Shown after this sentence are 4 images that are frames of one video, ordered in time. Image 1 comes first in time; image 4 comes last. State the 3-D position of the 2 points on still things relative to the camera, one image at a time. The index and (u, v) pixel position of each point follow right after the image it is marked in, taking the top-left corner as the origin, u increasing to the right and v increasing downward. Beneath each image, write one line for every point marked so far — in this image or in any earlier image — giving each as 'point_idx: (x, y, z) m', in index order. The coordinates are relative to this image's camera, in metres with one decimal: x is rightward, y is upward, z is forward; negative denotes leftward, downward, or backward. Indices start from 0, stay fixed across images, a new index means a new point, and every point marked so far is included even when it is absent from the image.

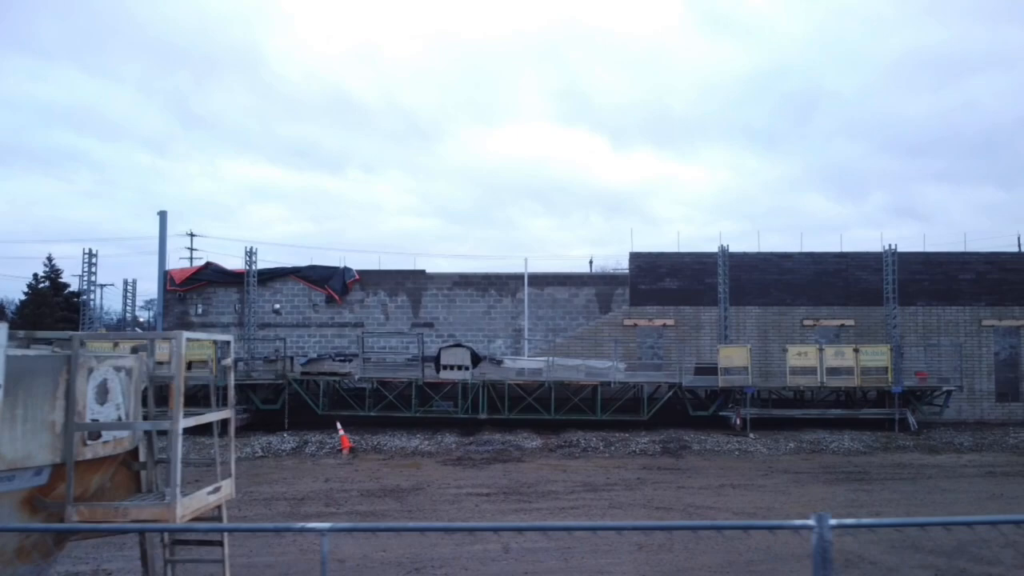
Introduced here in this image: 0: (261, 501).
0: (-4.2, -3.6, +13.8) m
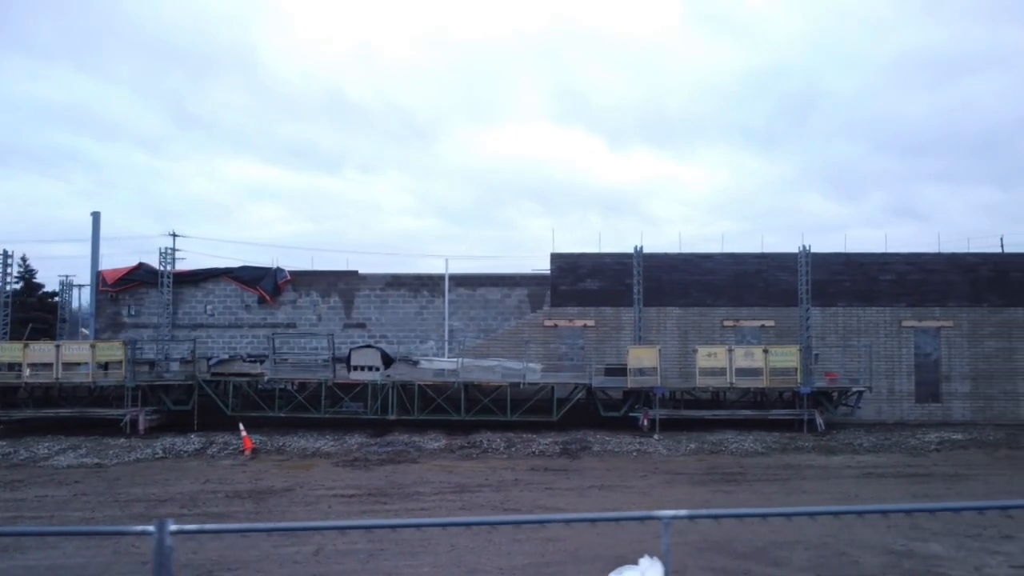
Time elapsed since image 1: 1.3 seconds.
0: (-6.5, -3.6, +13.8) m
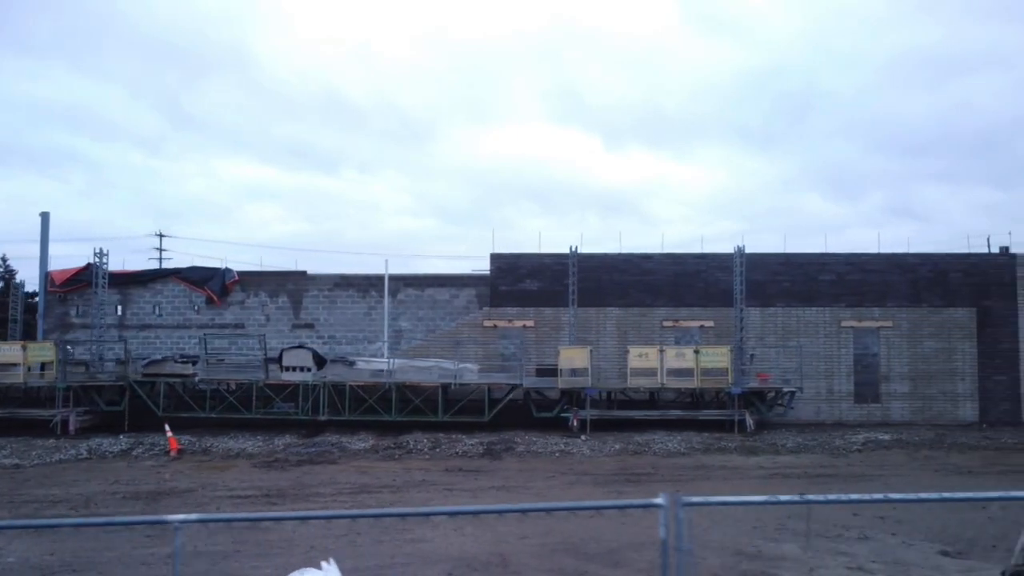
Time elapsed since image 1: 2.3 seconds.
0: (-8.3, -3.6, +13.8) m
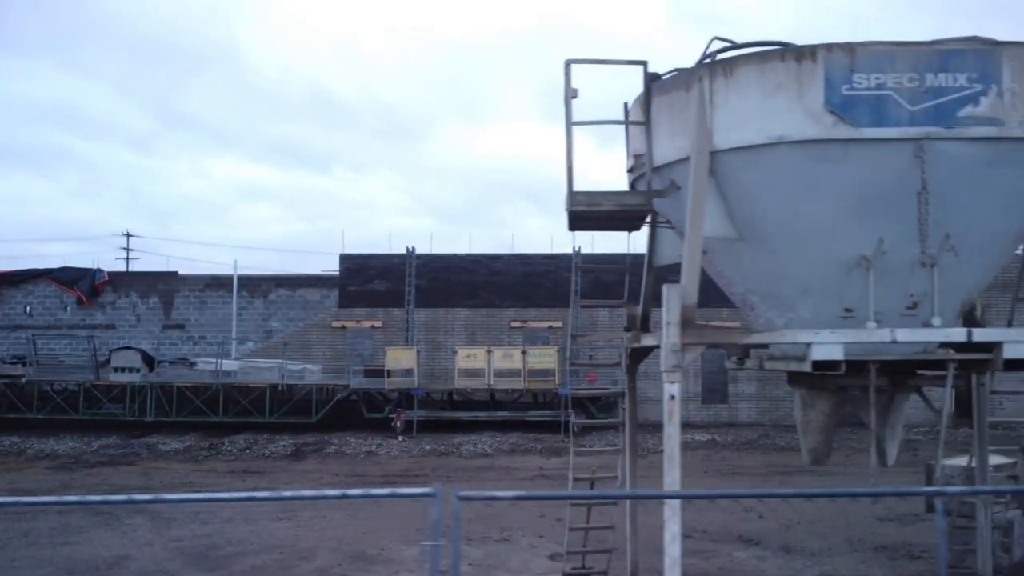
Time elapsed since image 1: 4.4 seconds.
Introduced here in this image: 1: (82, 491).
0: (-12.7, -3.6, +13.7) m
1: (-7.7, -3.6, +14.8) m
